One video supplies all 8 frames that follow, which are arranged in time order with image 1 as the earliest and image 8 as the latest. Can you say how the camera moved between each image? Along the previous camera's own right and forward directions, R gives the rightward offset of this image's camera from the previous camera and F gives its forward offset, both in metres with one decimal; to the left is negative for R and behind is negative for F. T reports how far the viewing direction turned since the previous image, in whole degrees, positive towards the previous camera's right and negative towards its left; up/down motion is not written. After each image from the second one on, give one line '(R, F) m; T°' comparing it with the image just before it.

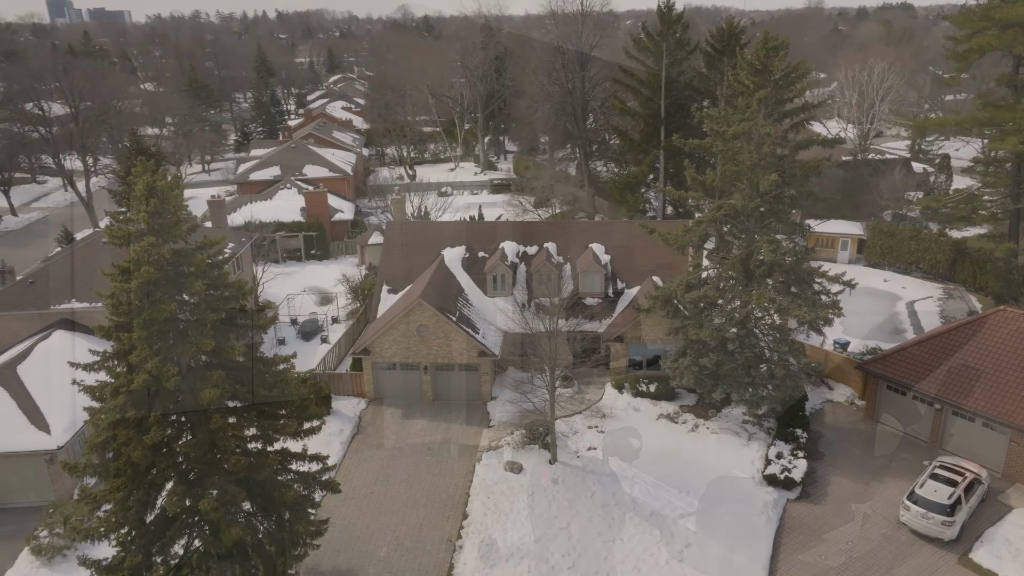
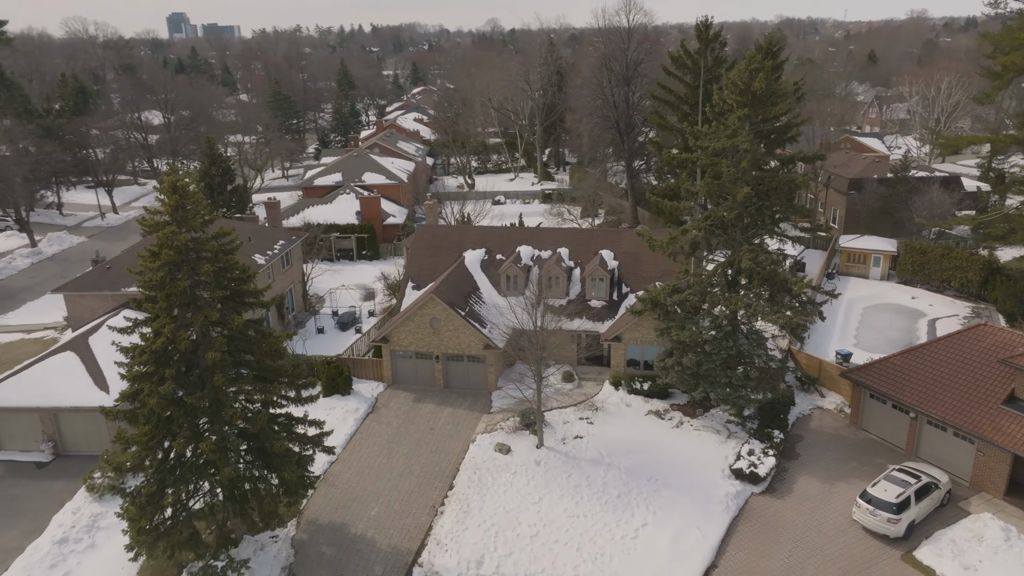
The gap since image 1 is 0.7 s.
(+2.5, -1.7) m; -7°
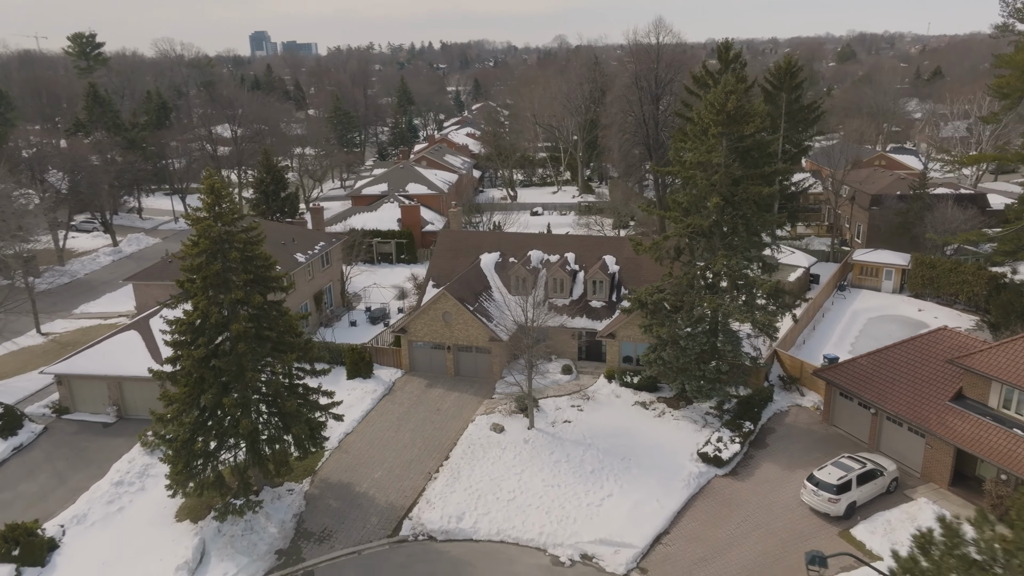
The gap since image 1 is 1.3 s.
(+2.1, -2.4) m; -5°
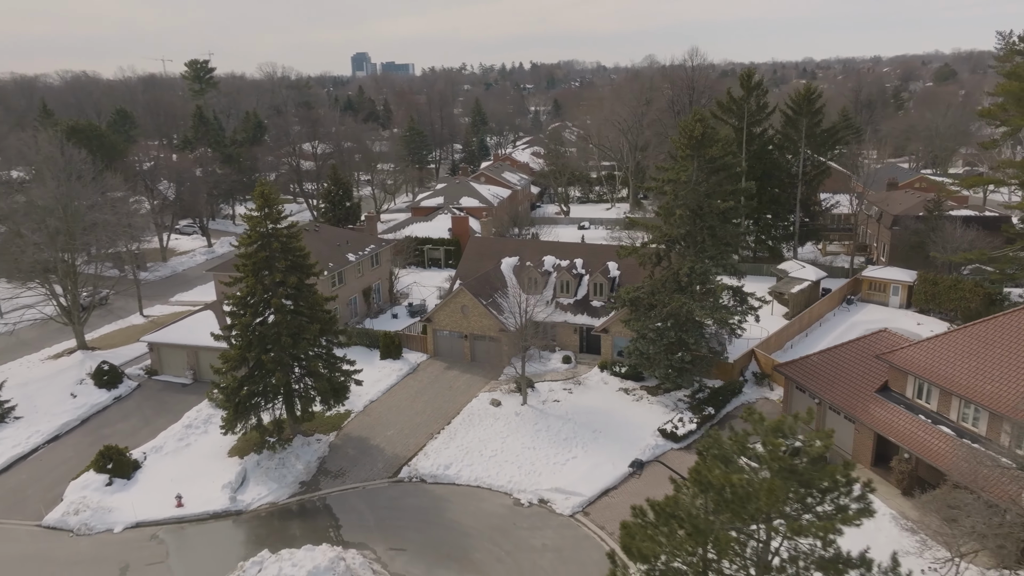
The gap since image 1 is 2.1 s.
(+3.2, -3.8) m; -7°
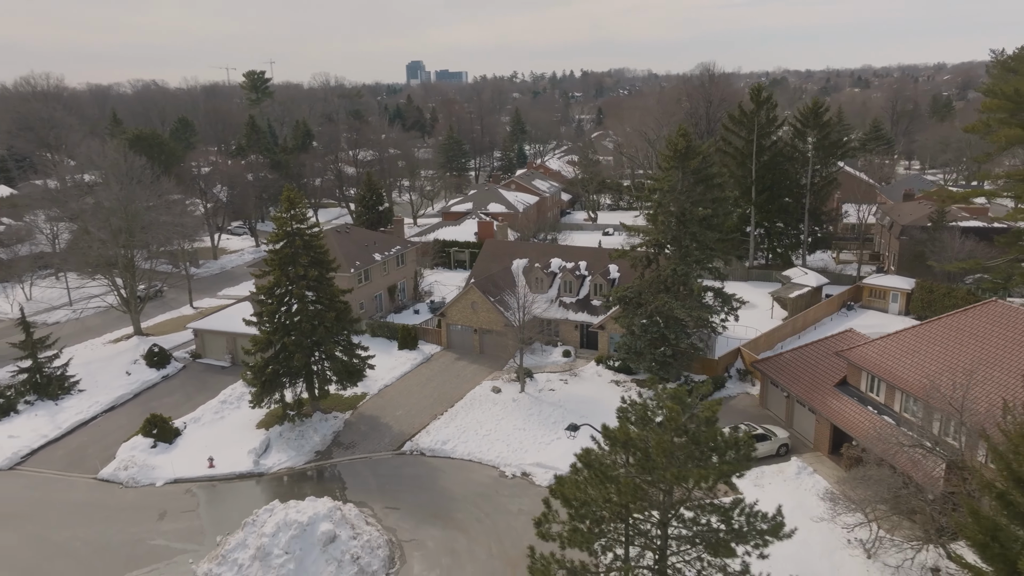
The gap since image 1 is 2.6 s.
(+2.0, -2.6) m; -4°
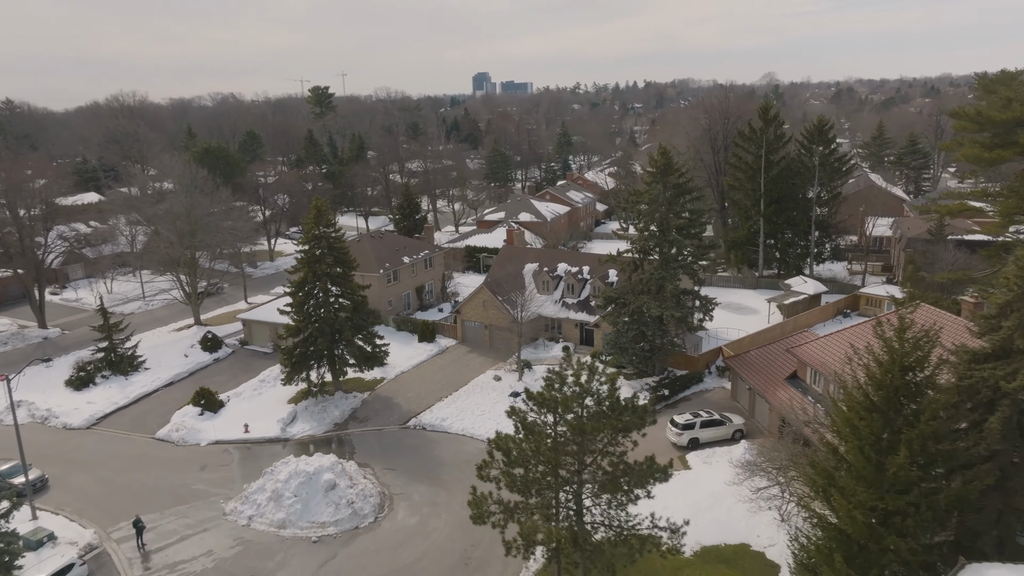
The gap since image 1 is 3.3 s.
(+2.9, -3.5) m; -5°
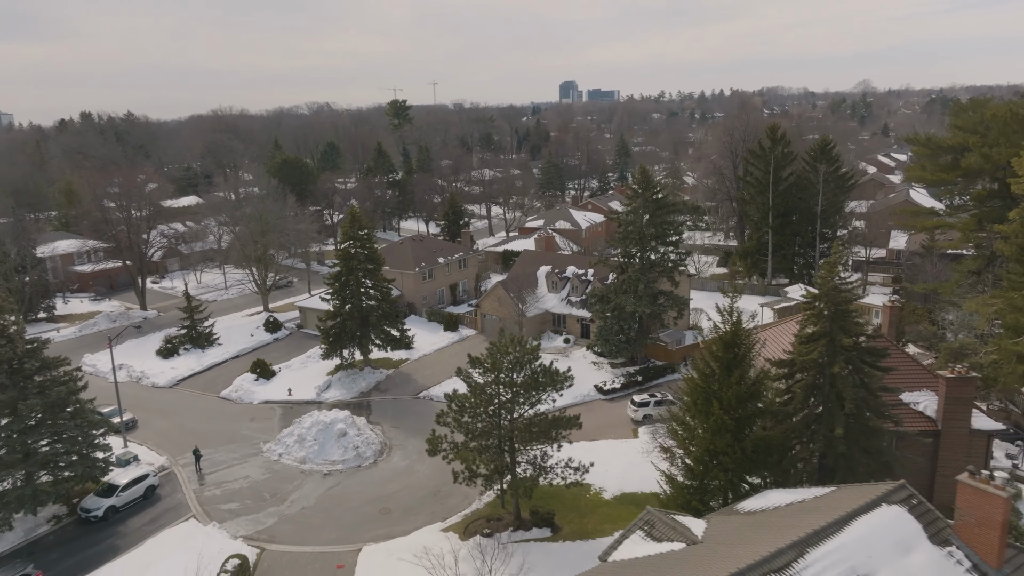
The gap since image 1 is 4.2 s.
(+4.3, -5.2) m; -7°
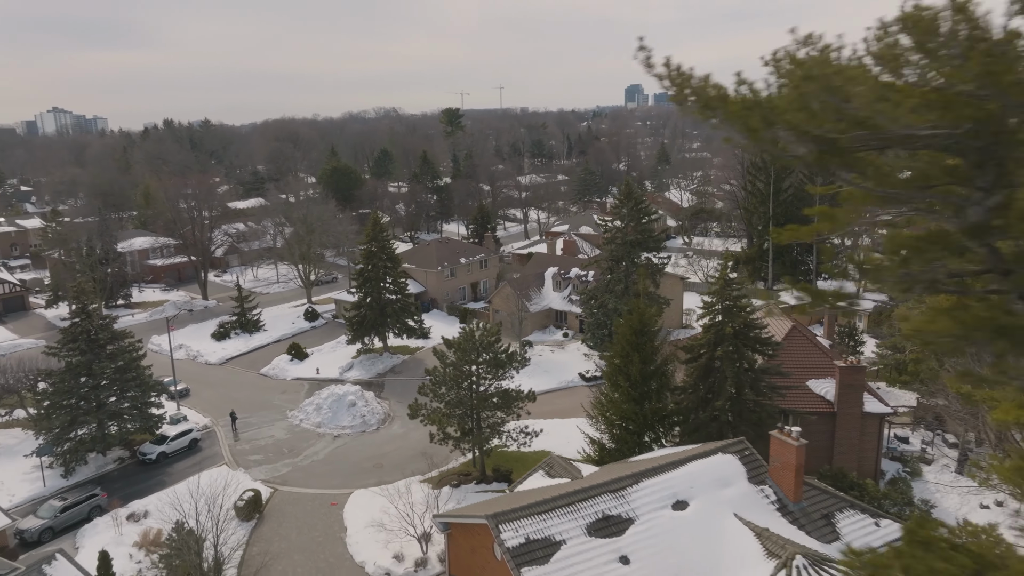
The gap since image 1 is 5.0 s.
(+3.7, -4.6) m; -5°
